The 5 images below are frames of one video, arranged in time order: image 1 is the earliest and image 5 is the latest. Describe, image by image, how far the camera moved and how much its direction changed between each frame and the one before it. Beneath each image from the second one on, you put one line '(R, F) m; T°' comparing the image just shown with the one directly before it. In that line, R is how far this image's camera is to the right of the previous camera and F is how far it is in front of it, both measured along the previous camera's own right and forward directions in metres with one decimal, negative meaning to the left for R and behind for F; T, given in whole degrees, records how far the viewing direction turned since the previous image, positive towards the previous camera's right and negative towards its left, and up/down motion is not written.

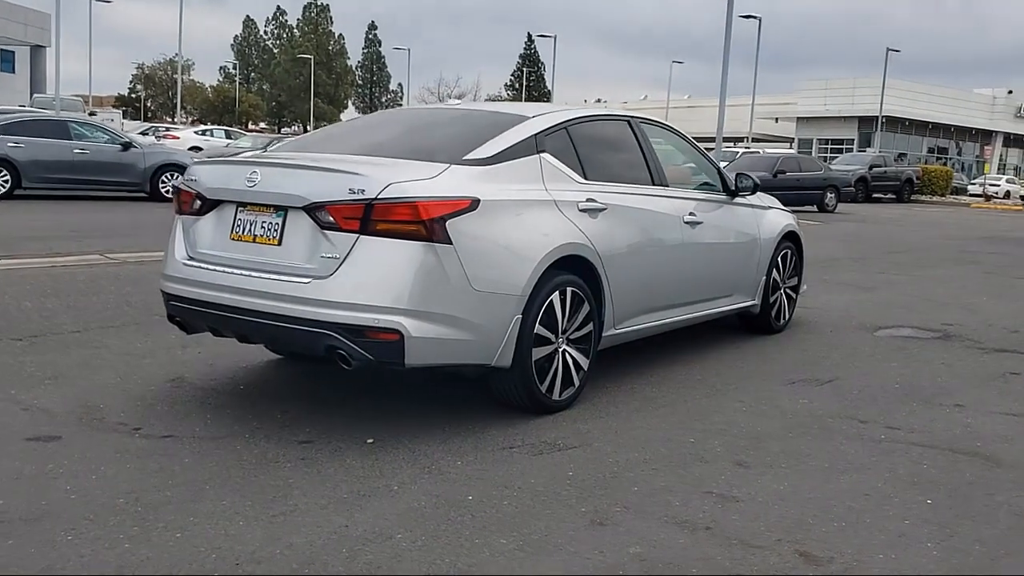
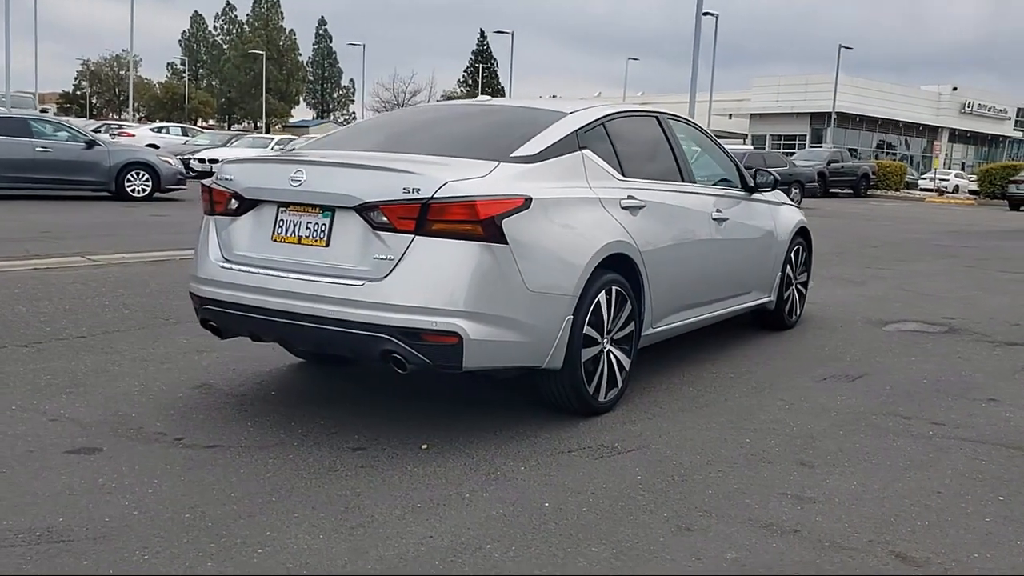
(-0.5, +0.1) m; +3°
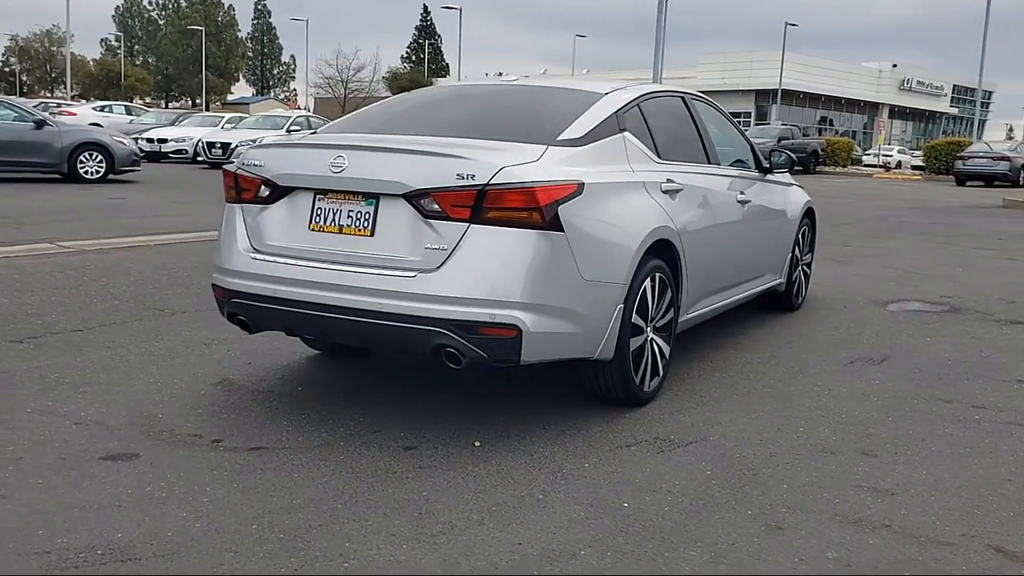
(-0.5, +0.2) m; +3°
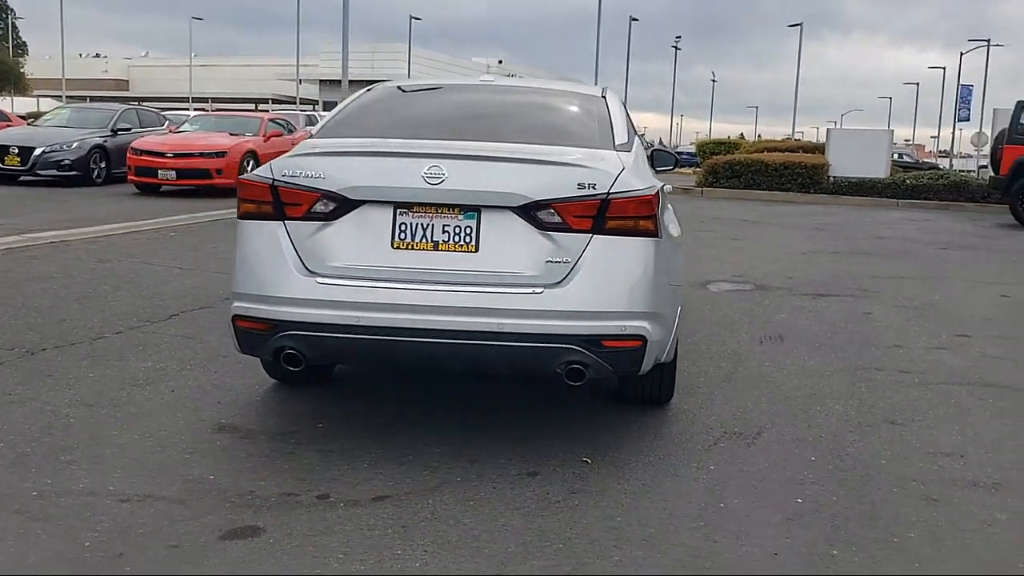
(-2.2, +0.6) m; +23°
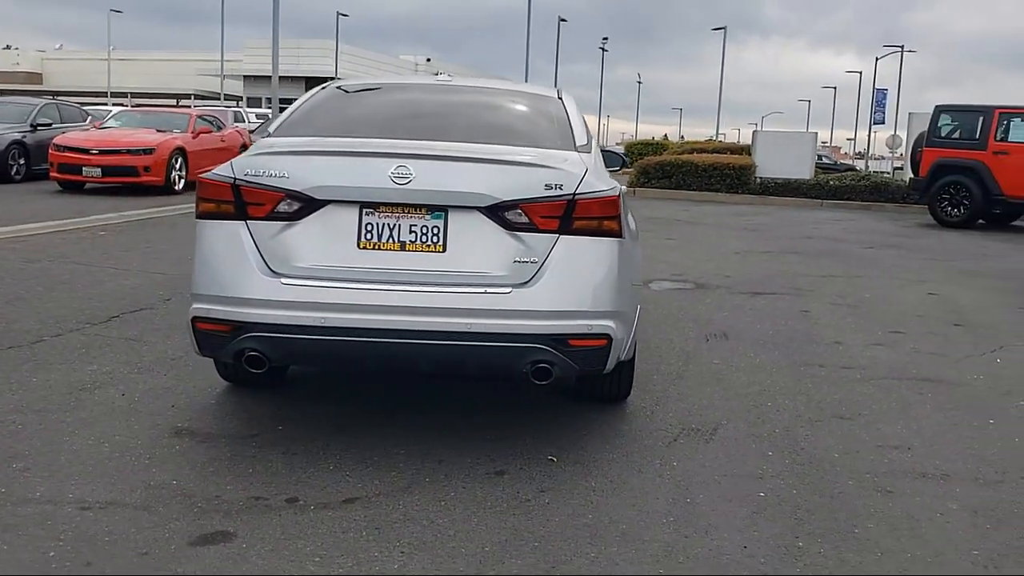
(-0.2, 0.0) m; +4°
